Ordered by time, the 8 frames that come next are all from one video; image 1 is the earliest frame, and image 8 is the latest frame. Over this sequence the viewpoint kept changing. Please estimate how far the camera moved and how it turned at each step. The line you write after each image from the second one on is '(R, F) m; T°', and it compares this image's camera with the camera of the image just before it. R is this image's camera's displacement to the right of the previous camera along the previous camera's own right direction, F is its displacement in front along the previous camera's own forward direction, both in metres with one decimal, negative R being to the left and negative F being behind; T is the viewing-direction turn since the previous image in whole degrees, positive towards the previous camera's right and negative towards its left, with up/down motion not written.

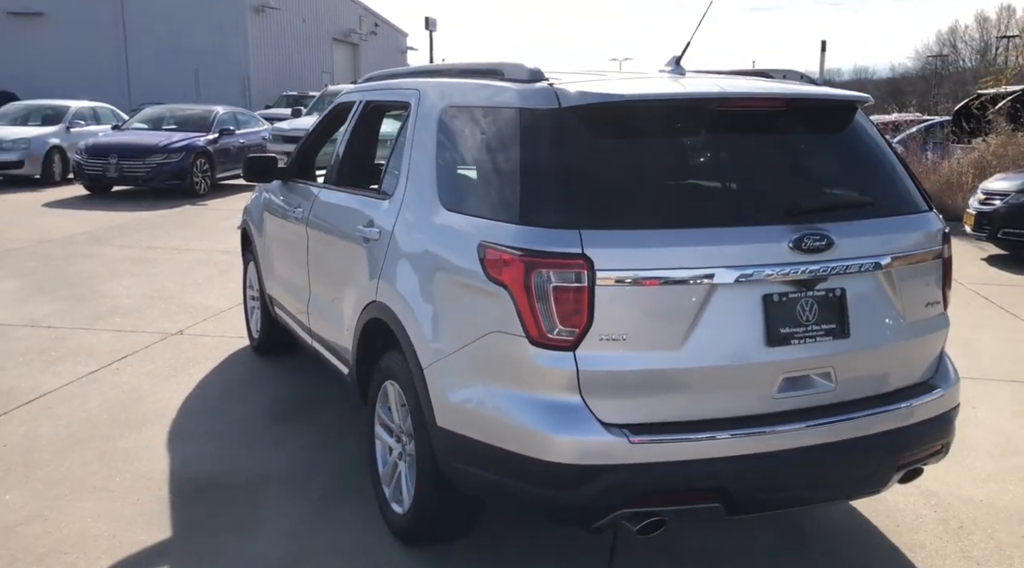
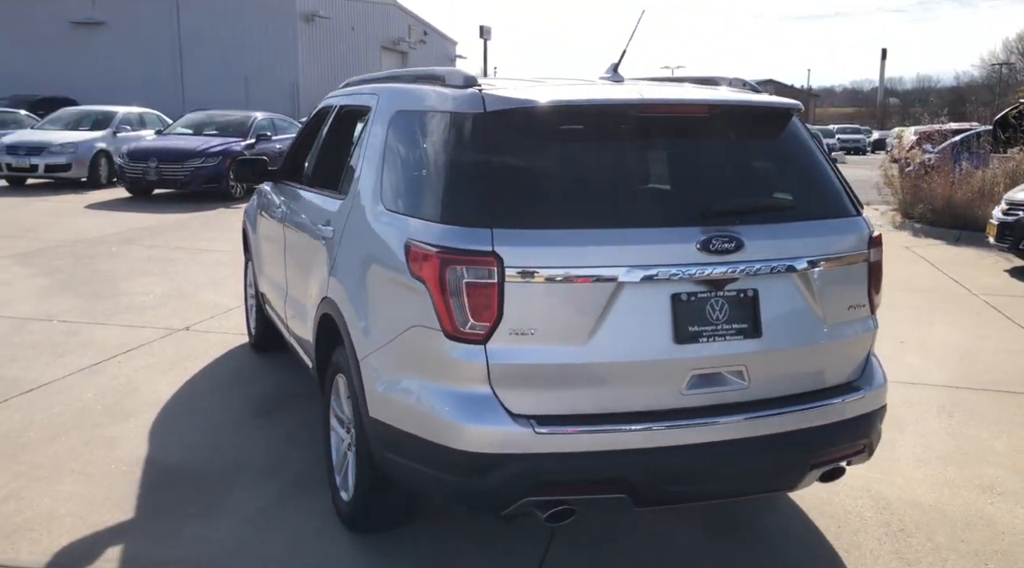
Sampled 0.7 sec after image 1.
(+0.4, -0.1) m; -3°
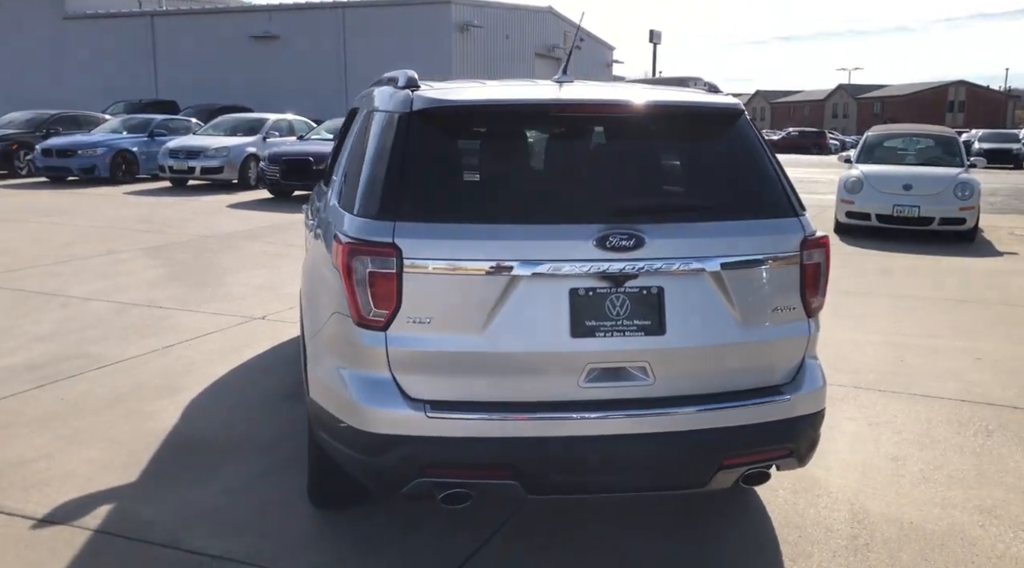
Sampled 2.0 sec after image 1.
(+0.8, 0.0) m; -10°
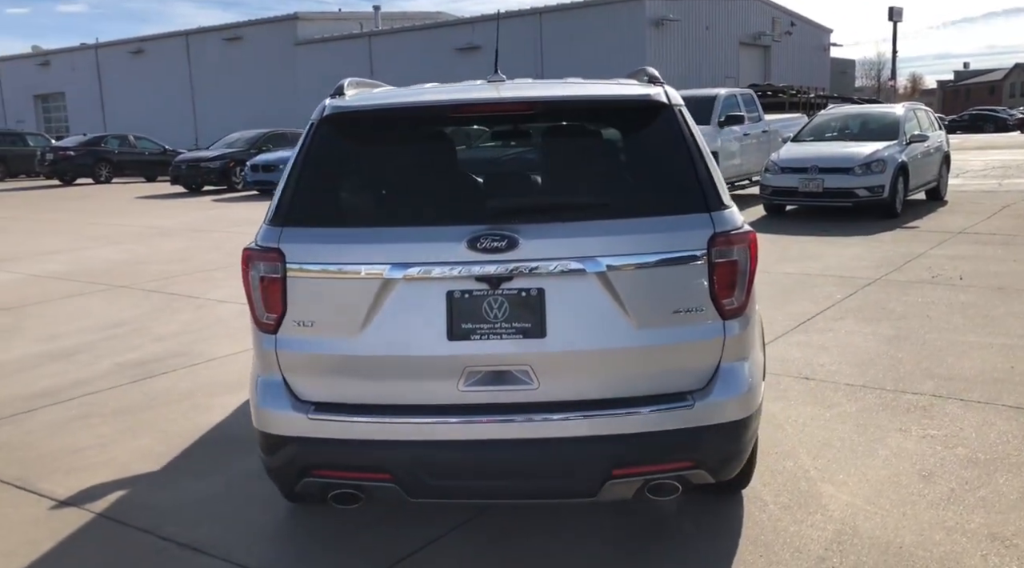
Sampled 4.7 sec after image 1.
(+1.0, +0.1) m; -14°
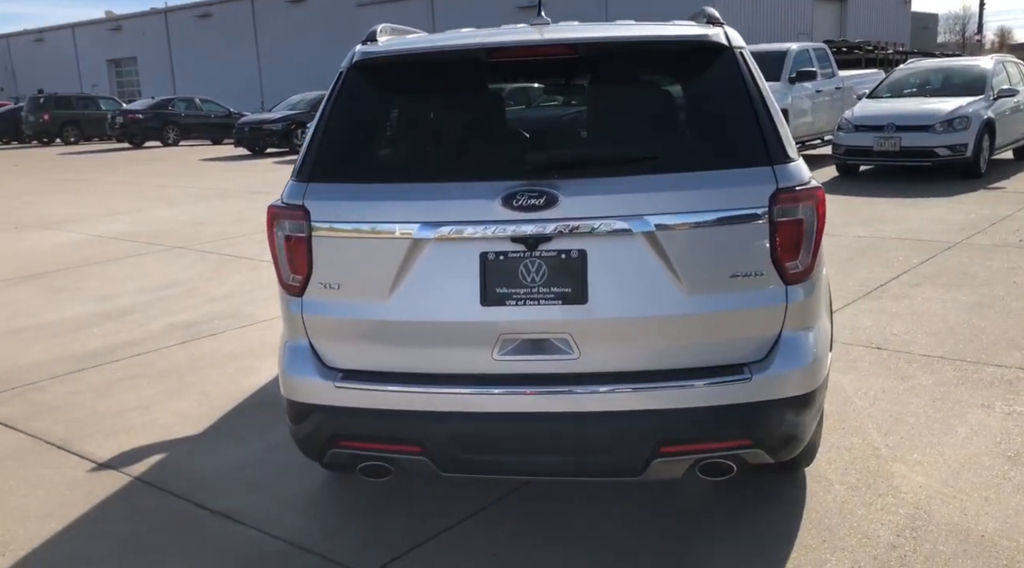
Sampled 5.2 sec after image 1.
(+0.1, +0.2) m; -4°
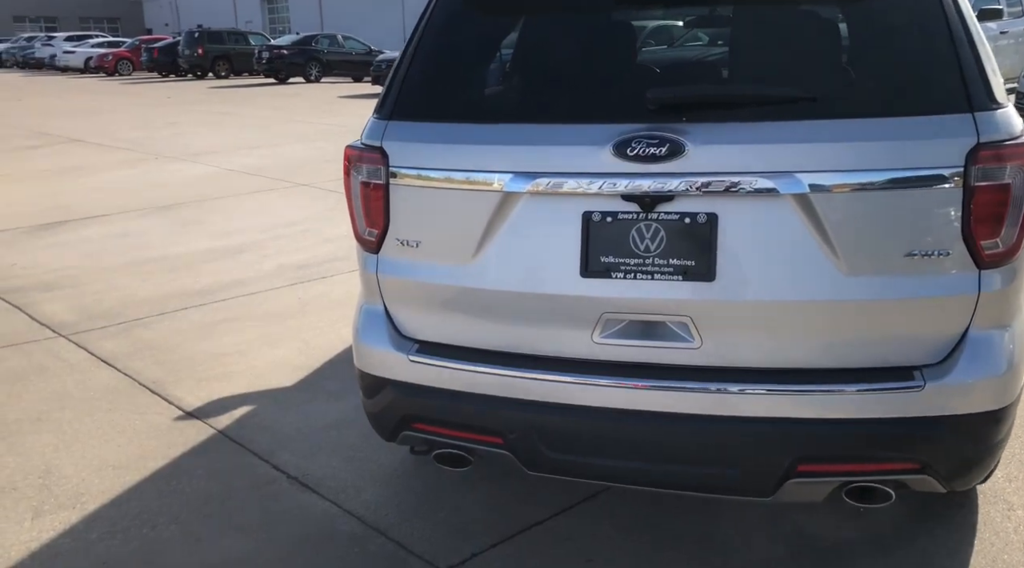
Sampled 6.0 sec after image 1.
(+0.1, +0.5) m; -9°
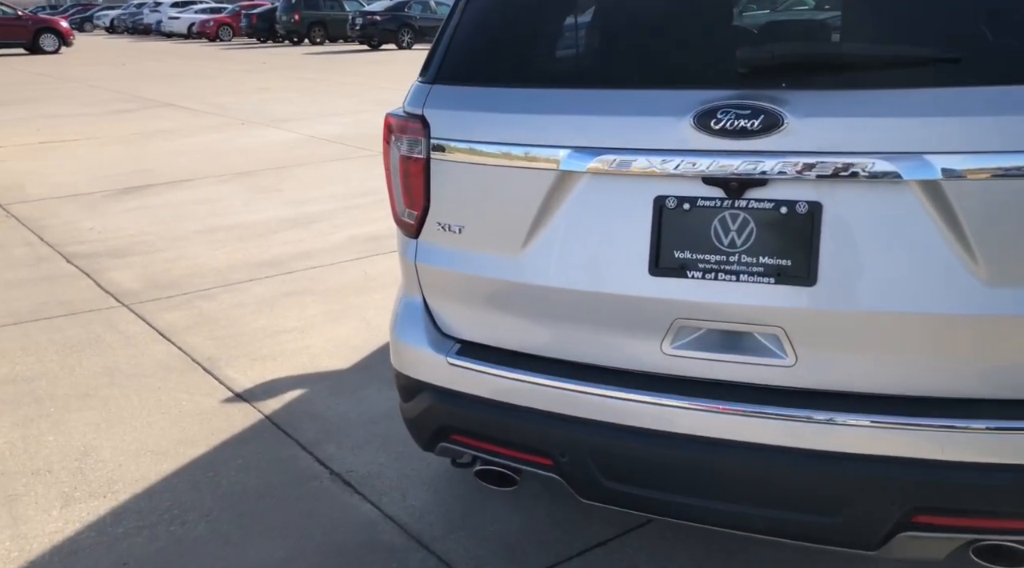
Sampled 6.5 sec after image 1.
(+0.1, +0.3) m; -6°
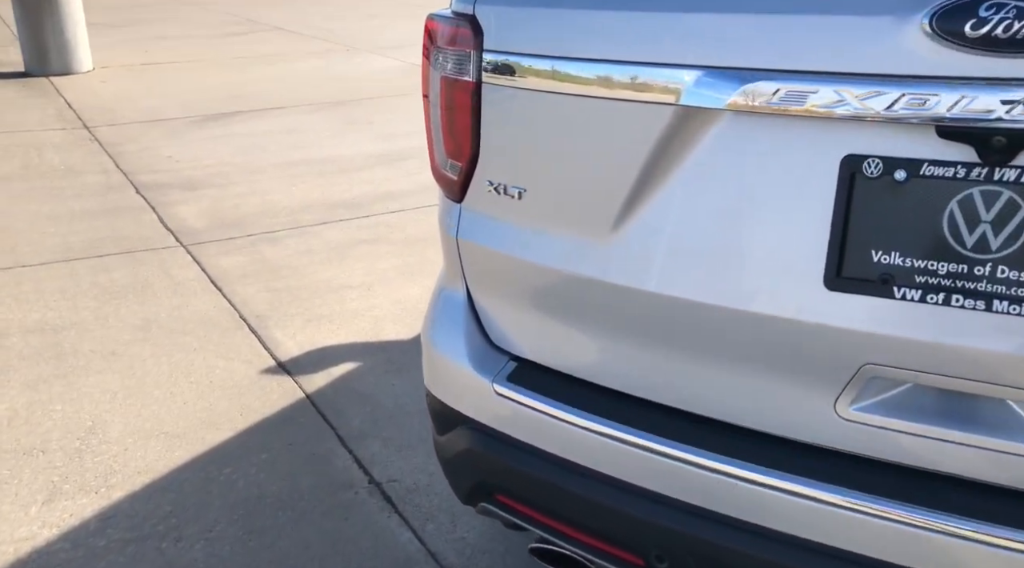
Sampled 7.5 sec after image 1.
(0.0, +0.7) m; -8°
